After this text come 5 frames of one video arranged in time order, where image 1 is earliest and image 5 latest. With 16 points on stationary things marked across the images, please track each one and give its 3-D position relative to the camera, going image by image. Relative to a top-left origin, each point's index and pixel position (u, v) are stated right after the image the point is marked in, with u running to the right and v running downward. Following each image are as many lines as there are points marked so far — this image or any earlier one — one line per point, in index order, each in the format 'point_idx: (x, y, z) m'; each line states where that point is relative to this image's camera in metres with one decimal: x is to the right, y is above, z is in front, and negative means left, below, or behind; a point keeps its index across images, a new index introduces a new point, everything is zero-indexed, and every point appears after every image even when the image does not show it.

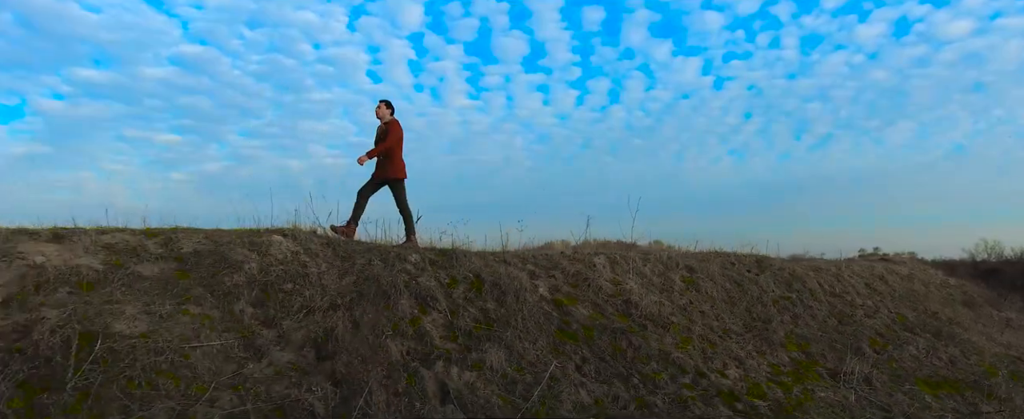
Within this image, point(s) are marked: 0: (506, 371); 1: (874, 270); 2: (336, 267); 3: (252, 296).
0: (-0.1, -1.6, +4.9) m
1: (+11.8, -2.0, +15.9) m
2: (-2.0, -0.6, +5.4) m
3: (-2.5, -0.8, +4.6) m
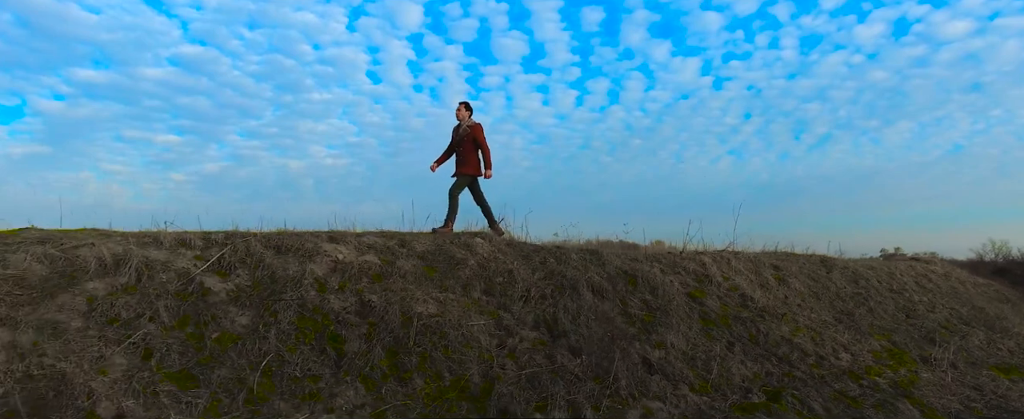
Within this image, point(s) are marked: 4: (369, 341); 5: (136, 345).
0: (+2.1, -1.7, +5.9) m
1: (+14.1, -2.1, +16.9) m
2: (+0.2, -0.7, +6.5) m
3: (-0.4, -0.9, +5.7) m
4: (-1.3, -1.2, +4.4) m
5: (-2.8, -1.0, +3.7) m
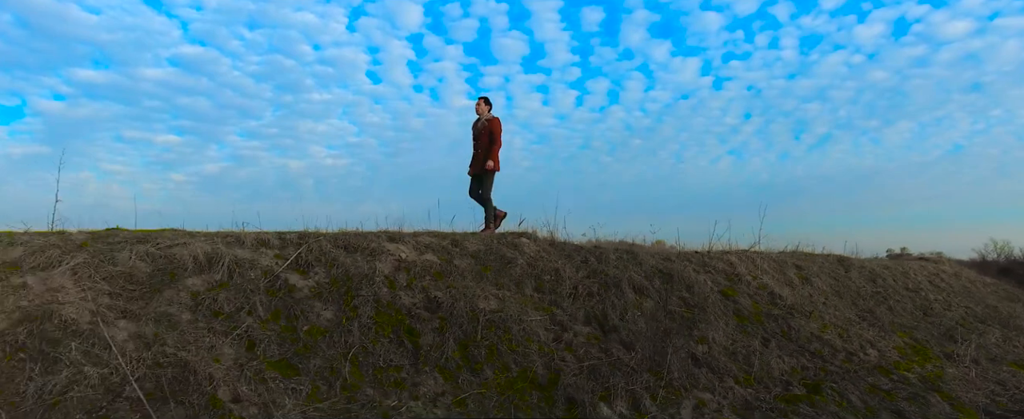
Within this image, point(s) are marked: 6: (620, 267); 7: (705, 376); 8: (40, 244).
0: (+2.7, -1.7, +6.2) m
1: (+14.7, -2.1, +17.1) m
2: (+0.8, -0.7, +6.7) m
3: (+0.2, -0.9, +6.0) m
4: (-0.7, -1.2, +4.7) m
5: (-2.2, -1.0, +3.9) m
6: (+1.6, -0.8, +7.1) m
7: (+2.2, -1.9, +5.4) m
8: (-4.0, -0.3, +4.1) m
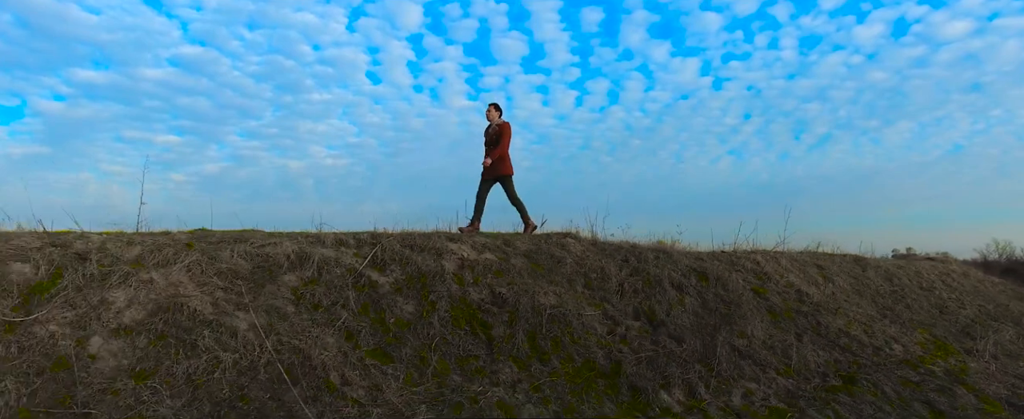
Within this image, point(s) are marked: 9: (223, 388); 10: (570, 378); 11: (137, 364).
0: (+3.4, -1.7, +6.5) m
1: (+15.4, -2.1, +17.5) m
2: (+1.5, -0.7, +7.1) m
3: (+0.9, -0.9, +6.3) m
4: (0.0, -1.2, +5.1) m
5: (-1.5, -1.1, +4.3) m
6: (+2.3, -0.9, +7.4) m
7: (+2.8, -1.9, +5.8) m
8: (-3.3, -0.3, +4.4) m
9: (-2.1, -1.3, +3.5) m
10: (+0.6, -1.7, +4.8) m
11: (-2.7, -1.1, +3.5) m
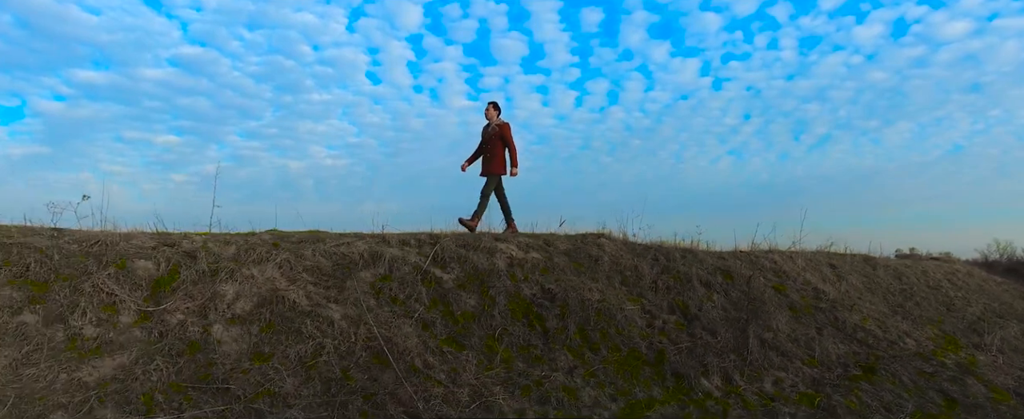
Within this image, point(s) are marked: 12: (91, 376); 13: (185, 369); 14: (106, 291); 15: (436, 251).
0: (+4.0, -1.8, +7.0) m
1: (+16.0, -2.1, +17.9) m
2: (+2.0, -0.8, +7.6) m
3: (+1.5, -1.0, +6.8) m
4: (+0.6, -1.3, +5.6) m
5: (-1.0, -1.1, +4.8) m
6: (+2.9, -0.9, +7.9) m
7: (+3.4, -1.9, +6.2) m
8: (-2.7, -0.3, +4.9) m
9: (-1.5, -1.3, +3.9) m
10: (+1.2, -1.7, +5.2) m
11: (-2.1, -1.1, +4.0) m
12: (-2.9, -1.2, +3.4) m
13: (-2.4, -1.2, +3.6) m
14: (-3.3, -0.7, +3.9) m
15: (-0.9, -0.5, +5.8) m
